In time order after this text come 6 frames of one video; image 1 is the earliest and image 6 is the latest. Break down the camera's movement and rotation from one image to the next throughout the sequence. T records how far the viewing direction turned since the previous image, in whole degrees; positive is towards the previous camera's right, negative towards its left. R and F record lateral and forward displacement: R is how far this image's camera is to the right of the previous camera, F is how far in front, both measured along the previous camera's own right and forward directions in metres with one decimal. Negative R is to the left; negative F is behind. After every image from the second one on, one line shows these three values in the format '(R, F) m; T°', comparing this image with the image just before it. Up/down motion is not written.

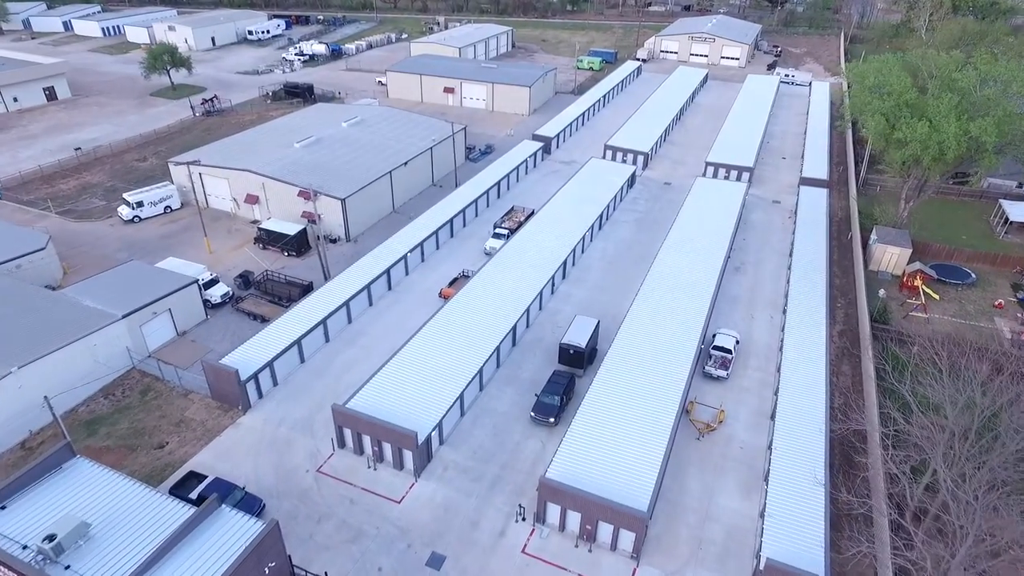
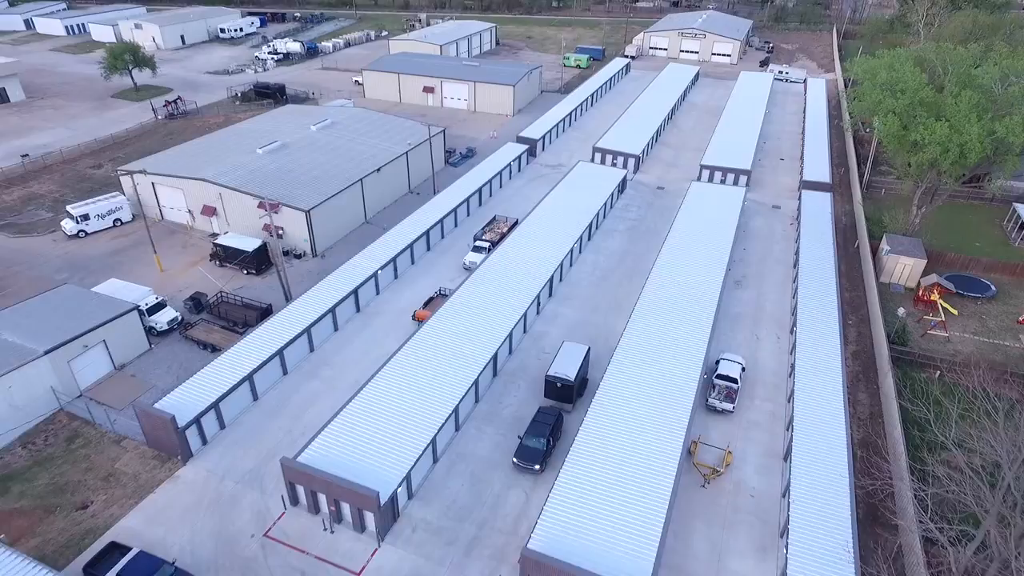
(+0.5, +3.4) m; +1°
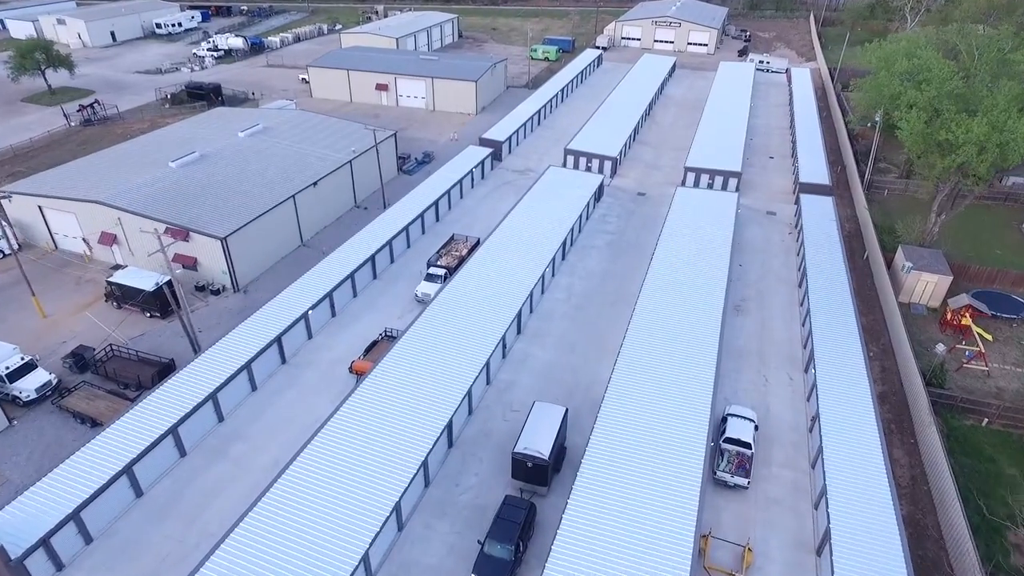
(+0.8, +5.8) m; +2°
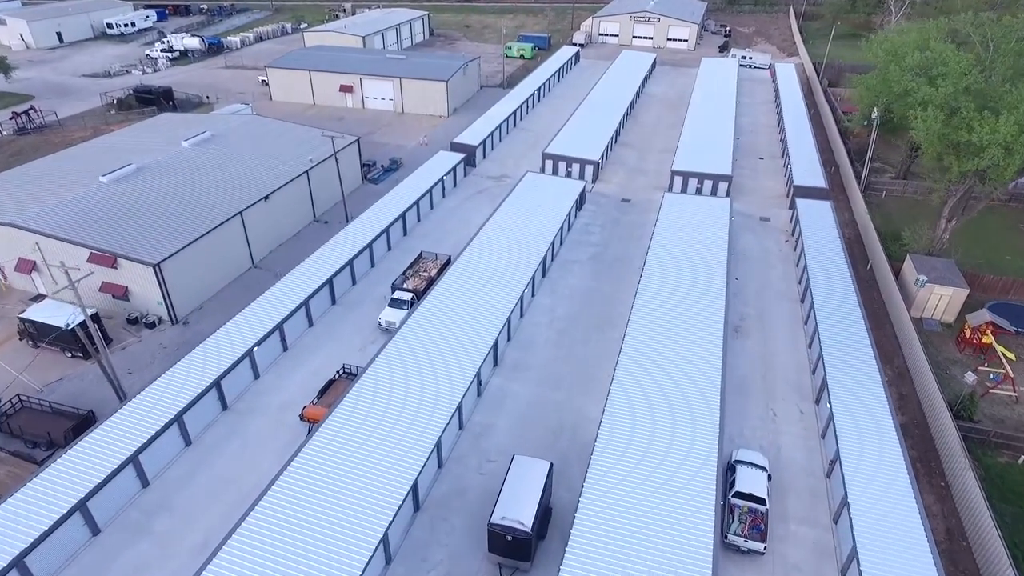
(+0.3, +3.3) m; +2°
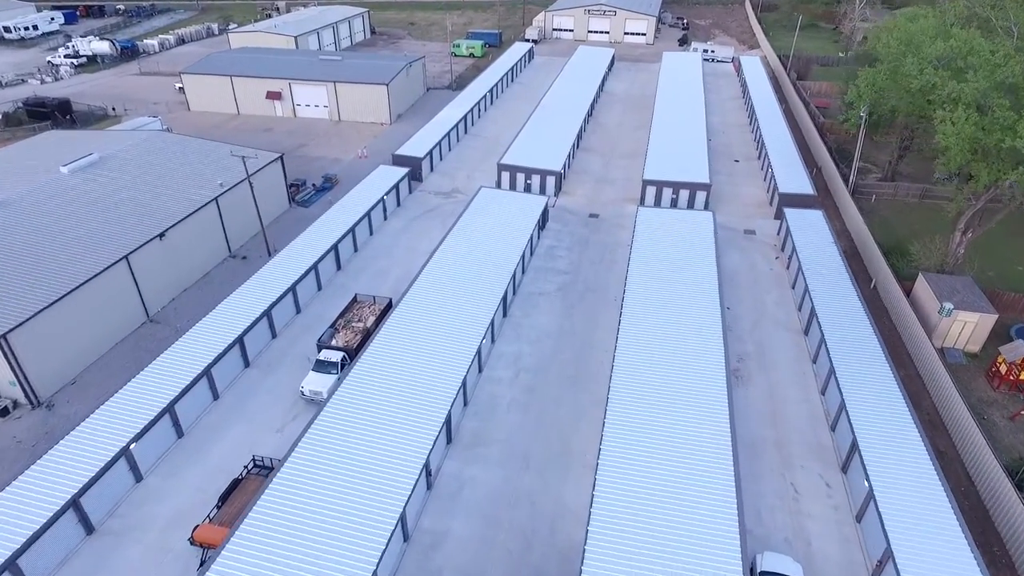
(+0.4, +5.2) m; +4°
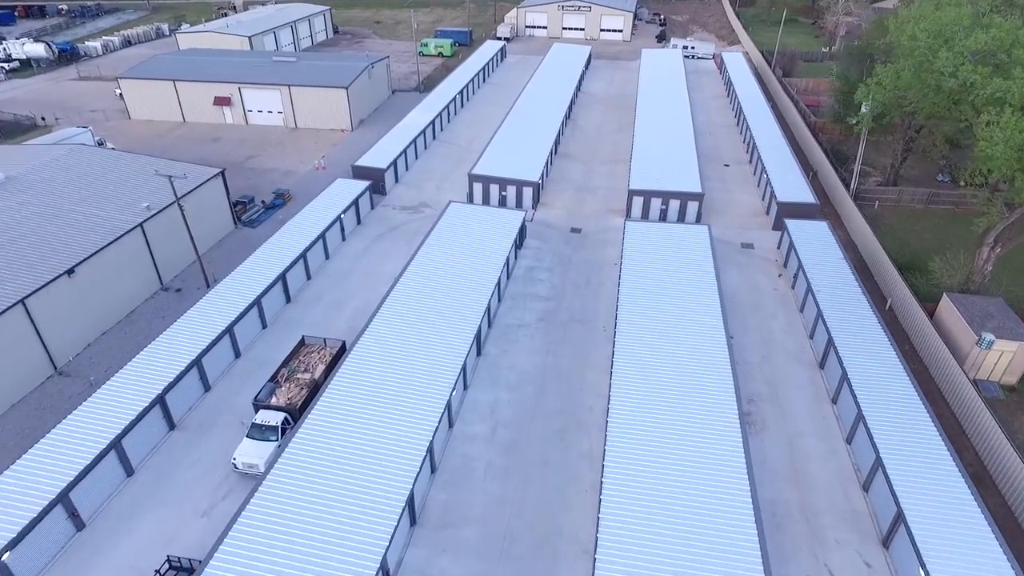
(+0.2, +3.6) m; +2°
